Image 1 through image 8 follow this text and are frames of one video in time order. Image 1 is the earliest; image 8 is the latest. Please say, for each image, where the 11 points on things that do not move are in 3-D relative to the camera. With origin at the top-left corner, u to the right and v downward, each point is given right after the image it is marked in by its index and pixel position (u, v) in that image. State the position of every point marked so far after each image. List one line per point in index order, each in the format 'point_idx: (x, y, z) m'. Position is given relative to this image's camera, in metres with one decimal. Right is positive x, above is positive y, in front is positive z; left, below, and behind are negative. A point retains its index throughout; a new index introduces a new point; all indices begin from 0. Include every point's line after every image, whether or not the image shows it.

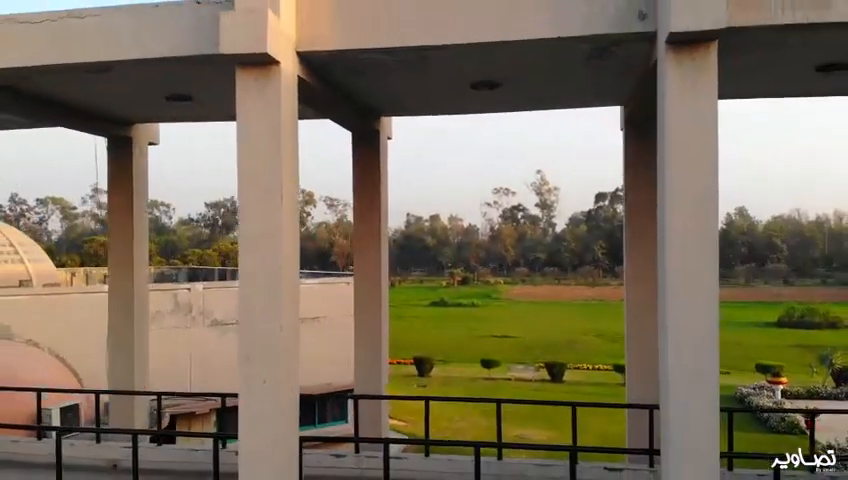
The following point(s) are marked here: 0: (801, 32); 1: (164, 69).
0: (+2.0, +1.1, +4.2) m
1: (-1.7, +1.1, +5.1) m
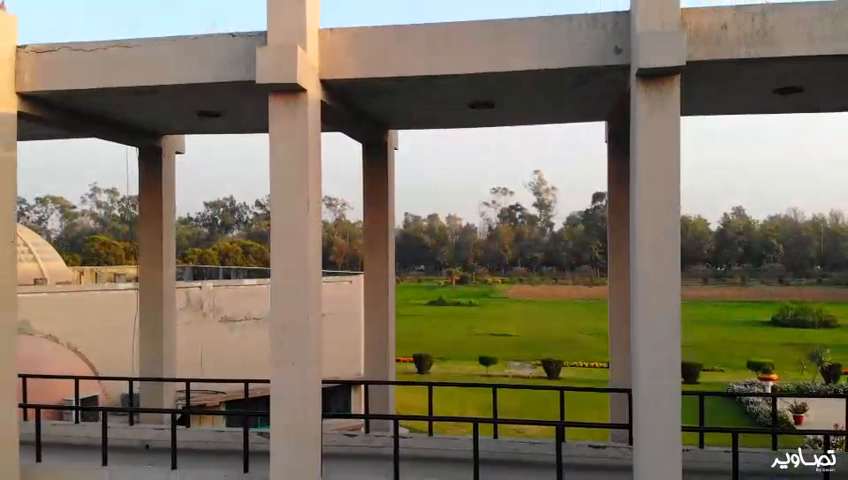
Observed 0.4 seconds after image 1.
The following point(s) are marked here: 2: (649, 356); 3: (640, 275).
0: (+2.1, +1.1, +4.9) m
1: (-1.7, +1.1, +5.8) m
2: (+1.4, -0.7, +4.6) m
3: (+1.3, -0.2, +4.7) m
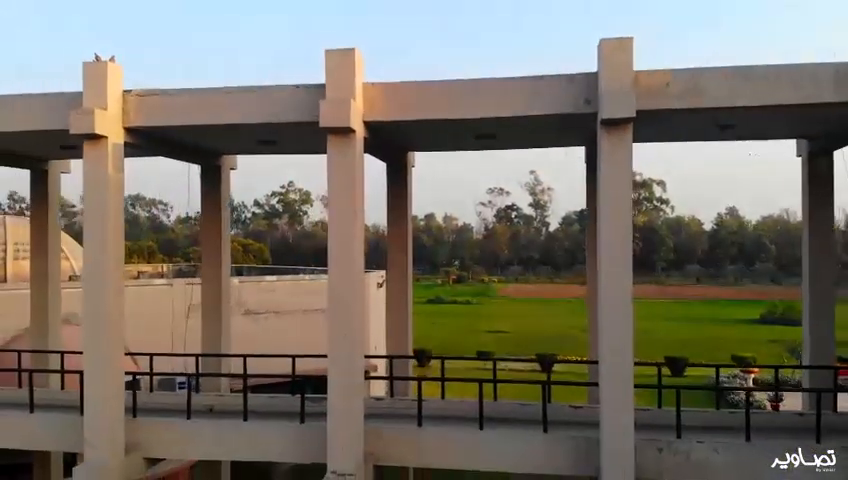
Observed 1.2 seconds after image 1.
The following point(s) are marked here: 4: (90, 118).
0: (+2.2, +1.1, +6.5) m
1: (-1.5, +1.1, +7.4) m
2: (+1.5, -0.8, +6.3) m
3: (+1.5, -0.3, +6.3) m
4: (-3.0, +1.1, +7.0) m
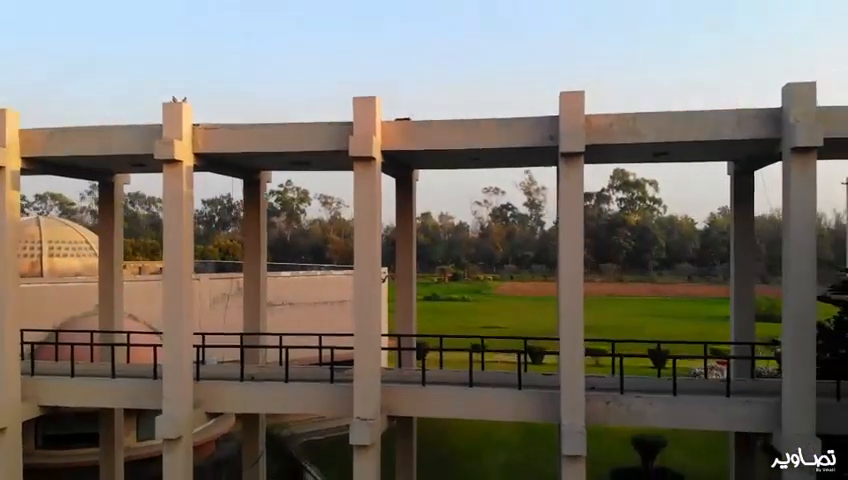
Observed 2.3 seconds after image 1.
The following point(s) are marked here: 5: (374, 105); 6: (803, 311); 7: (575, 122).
0: (+2.3, +1.1, +8.6) m
1: (-1.5, +1.1, +9.5) m
2: (+1.6, -0.8, +8.4) m
3: (+1.5, -0.3, +8.4) m
4: (-3.0, +1.1, +9.0) m
5: (-0.6, +1.5, +8.7) m
6: (+3.9, -0.8, +8.0) m
7: (+1.6, +1.3, +8.3) m
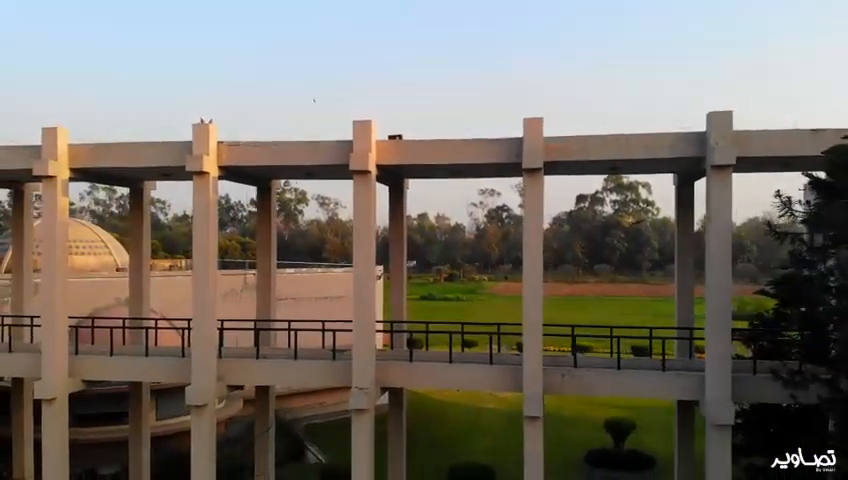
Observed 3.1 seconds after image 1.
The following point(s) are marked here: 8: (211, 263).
0: (+2.1, +1.1, +10.4) m
1: (-1.6, +1.1, +11.2) m
2: (+1.4, -0.8, +10.1) m
3: (+1.4, -0.3, +10.2) m
4: (-3.1, +1.1, +10.8) m
5: (-0.7, +1.5, +10.4) m
6: (+3.7, -0.8, +9.8) m
7: (+1.4, +1.3, +10.0) m
8: (-3.1, -0.3, +11.1) m
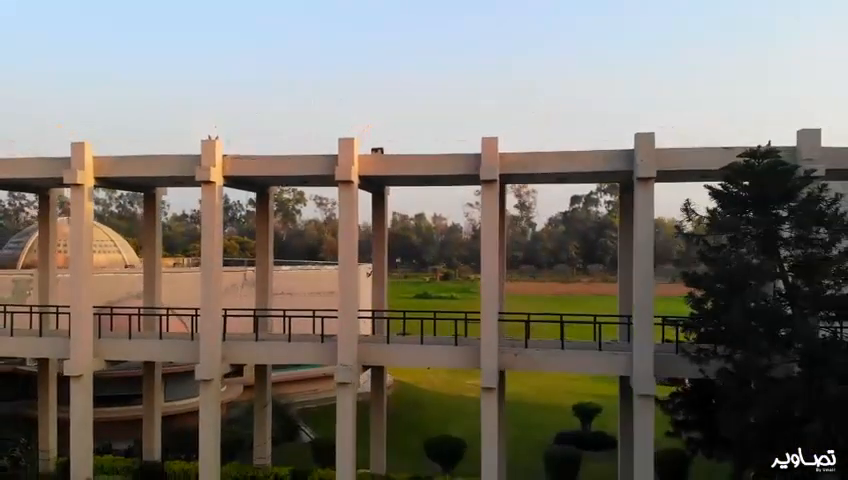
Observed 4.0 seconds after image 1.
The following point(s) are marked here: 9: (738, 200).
0: (+1.7, +1.1, +12.2) m
1: (-2.0, +1.1, +13.1) m
2: (+1.0, -0.8, +12.0) m
3: (+0.9, -0.3, +12.0) m
4: (-3.6, +1.1, +12.6) m
5: (-1.1, +1.5, +12.3) m
6: (+3.3, -0.8, +11.6) m
7: (+1.0, +1.3, +11.9) m
8: (-3.5, -0.3, +13.0) m
9: (+4.2, +0.6, +10.5) m
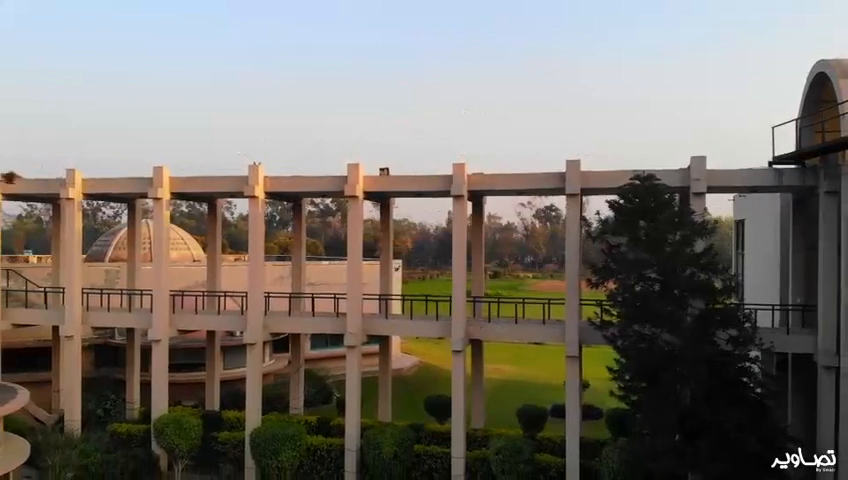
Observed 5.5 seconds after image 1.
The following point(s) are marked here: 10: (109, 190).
0: (+1.4, +1.1, +16.2) m
1: (-2.3, +1.1, +17.3) m
2: (+0.7, -0.8, +16.0) m
3: (+0.6, -0.3, +16.1) m
4: (-3.8, +1.1, +17.0) m
5: (-1.4, +1.5, +16.5) m
6: (+3.0, -0.8, +15.5) m
7: (+0.7, +1.3, +15.9) m
8: (-3.7, -0.3, +17.3) m
9: (+3.8, +0.5, +14.2) m
10: (-7.8, +1.2, +19.1) m
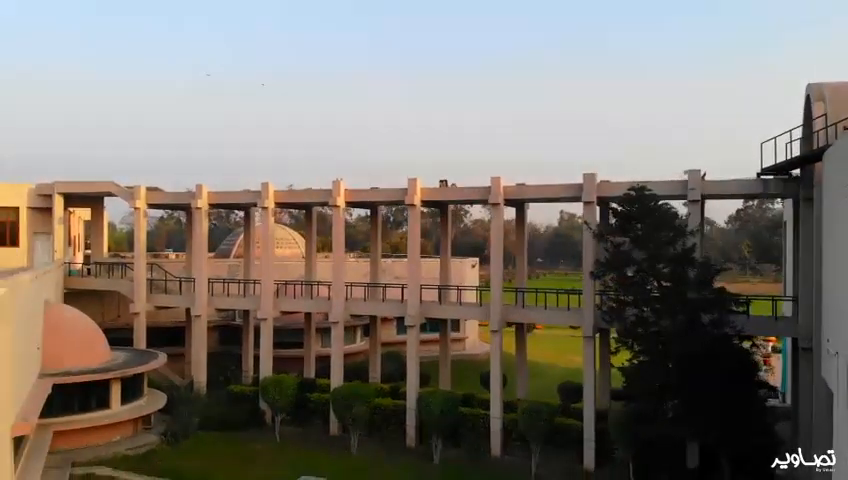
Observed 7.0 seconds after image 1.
0: (+2.5, +1.1, +19.7) m
1: (-0.9, +1.1, +21.4) m
2: (+1.8, -0.8, +19.6) m
3: (+1.8, -0.3, +19.7) m
4: (-2.5, +1.1, +21.3) m
5: (-0.2, +1.5, +20.4) m
6: (+4.0, -0.8, +18.7) m
7: (+1.8, +1.3, +19.5) m
8: (-2.3, -0.3, +21.6) m
9: (+4.6, +0.5, +17.4) m
10: (-6.1, +1.3, +24.0) m
